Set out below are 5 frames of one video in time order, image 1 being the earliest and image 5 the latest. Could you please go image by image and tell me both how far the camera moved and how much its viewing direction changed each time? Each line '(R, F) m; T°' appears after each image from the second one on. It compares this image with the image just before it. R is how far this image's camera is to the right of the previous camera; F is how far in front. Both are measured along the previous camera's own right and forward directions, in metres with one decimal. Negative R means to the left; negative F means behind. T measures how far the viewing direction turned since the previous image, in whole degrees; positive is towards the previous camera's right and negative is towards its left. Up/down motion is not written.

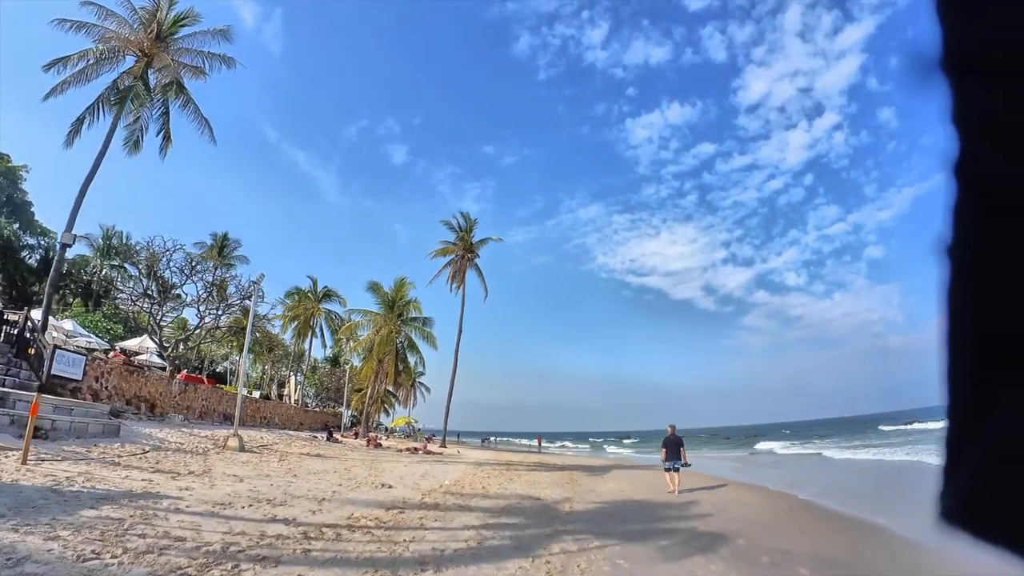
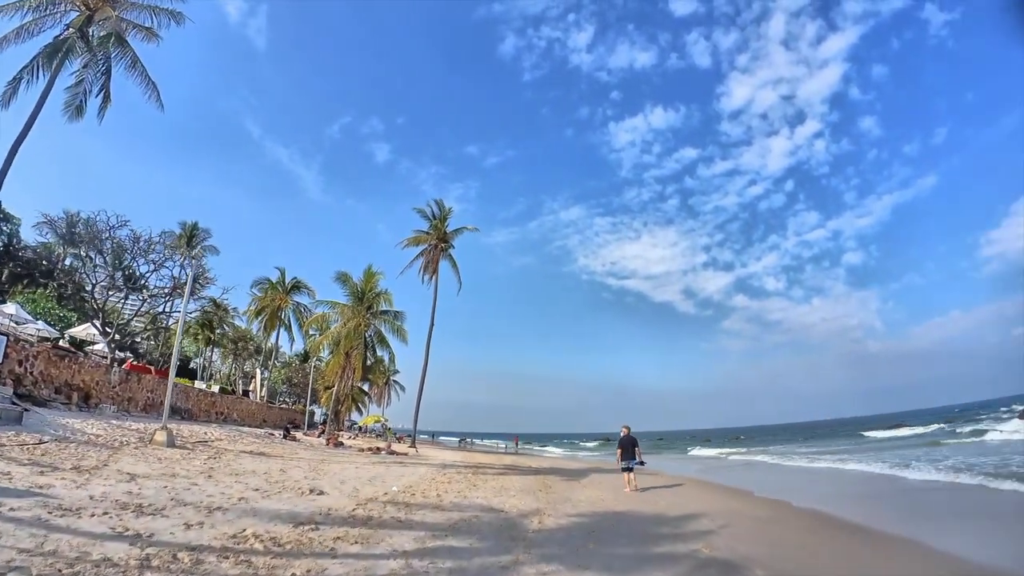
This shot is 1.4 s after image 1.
(+0.3, +1.6) m; +2°
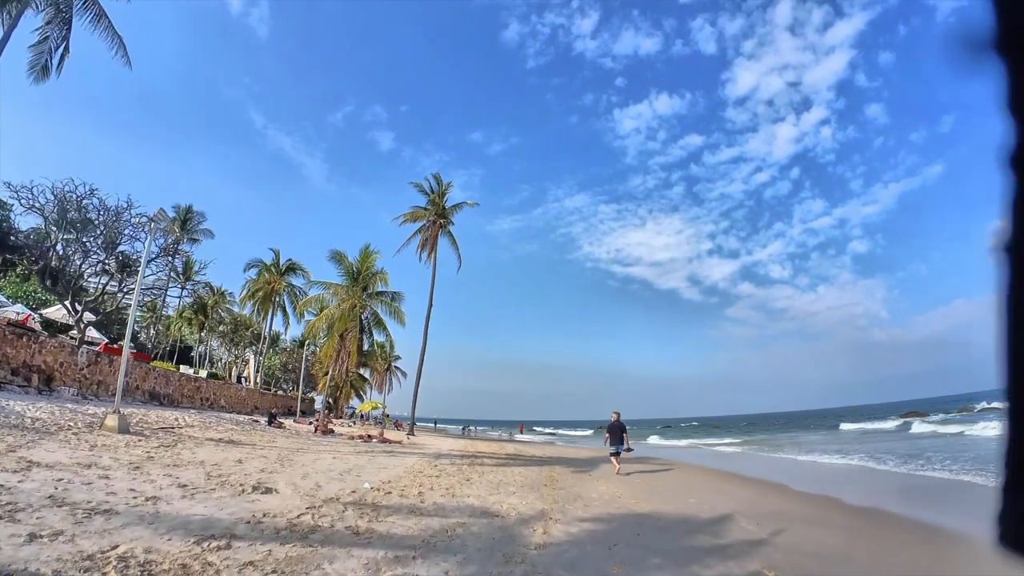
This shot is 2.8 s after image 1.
(+0.1, +1.8) m; 0°
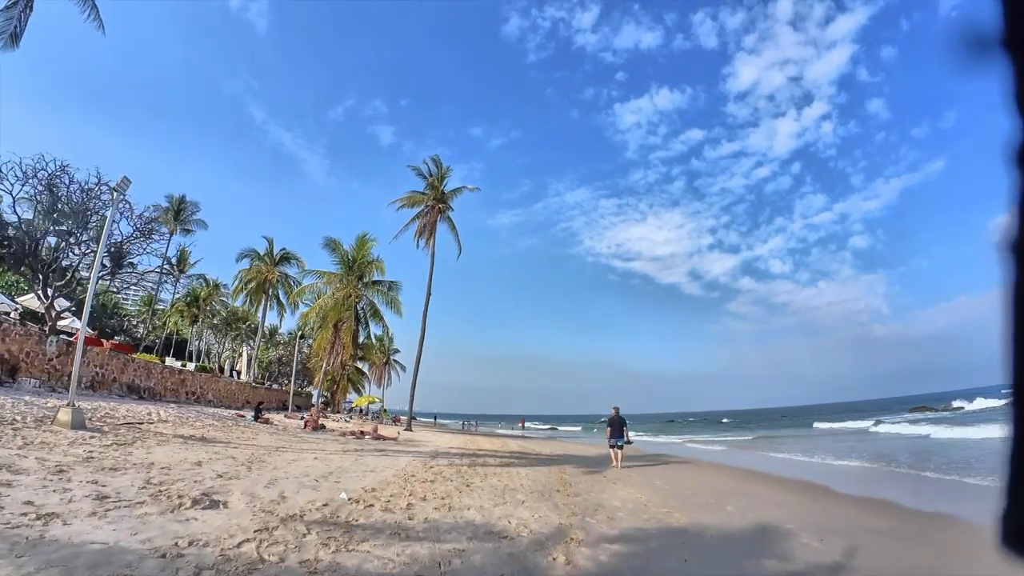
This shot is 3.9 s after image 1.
(-0.1, +1.4) m; 0°
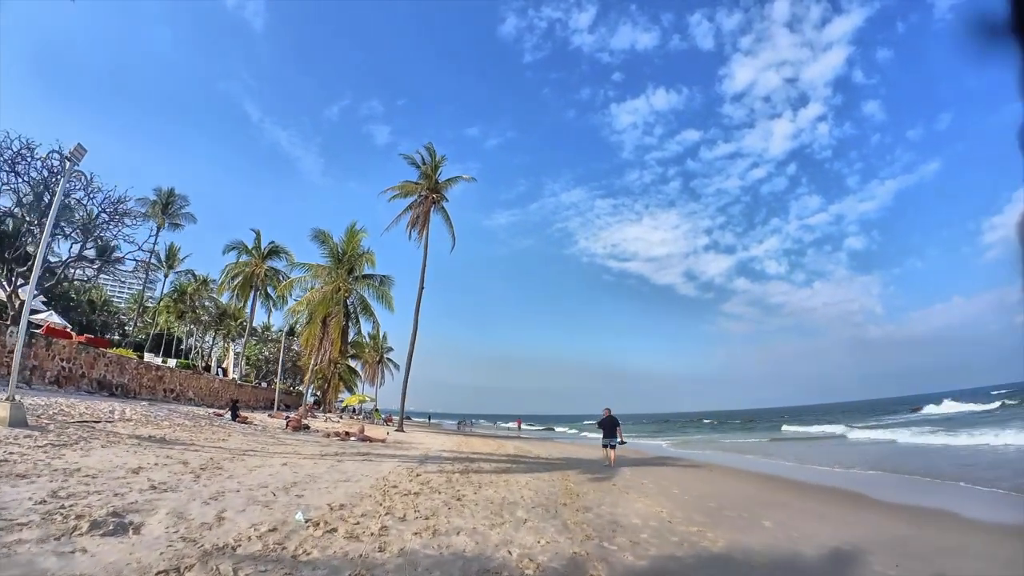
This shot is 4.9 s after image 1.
(-0.1, +1.2) m; 0°
